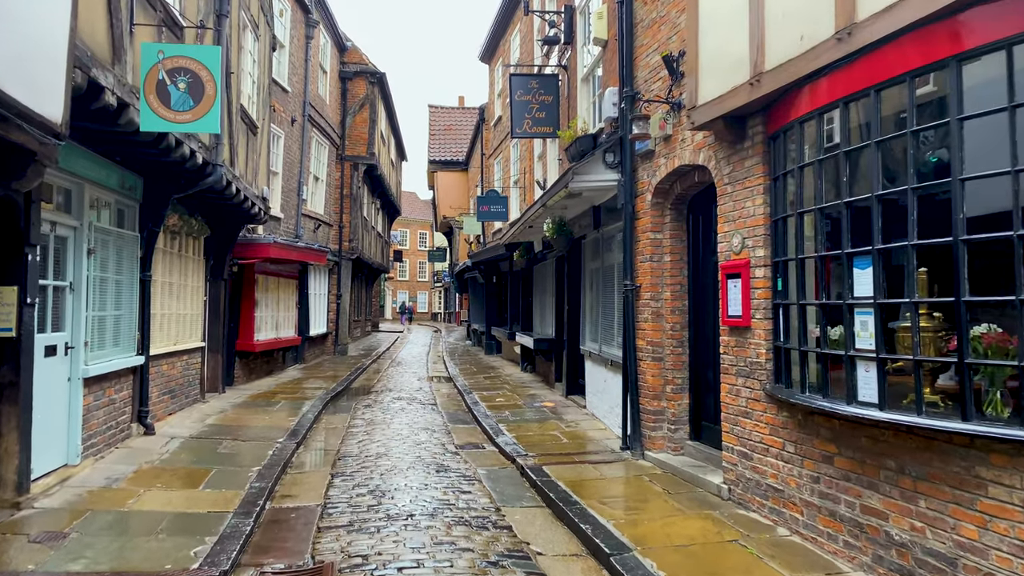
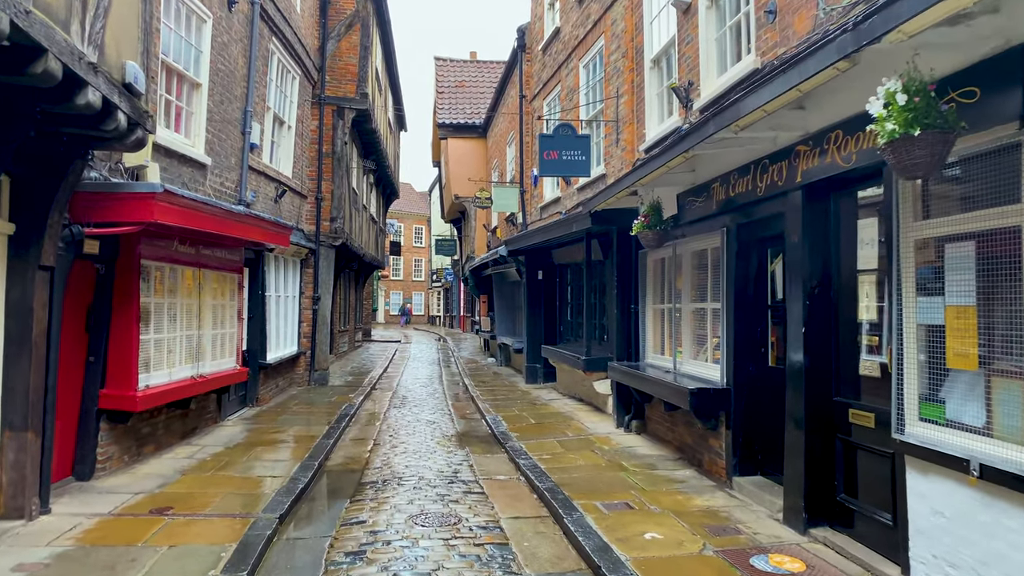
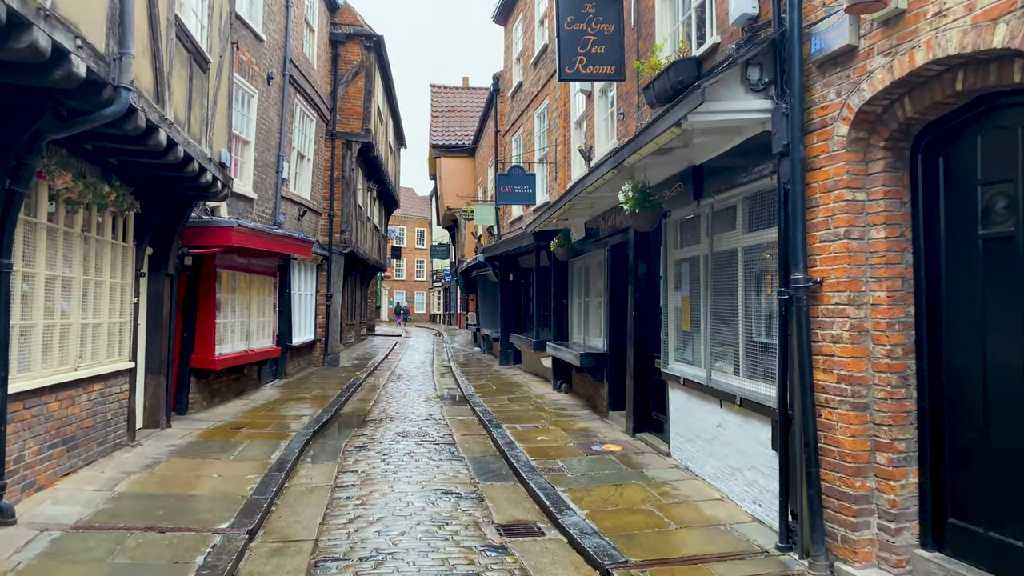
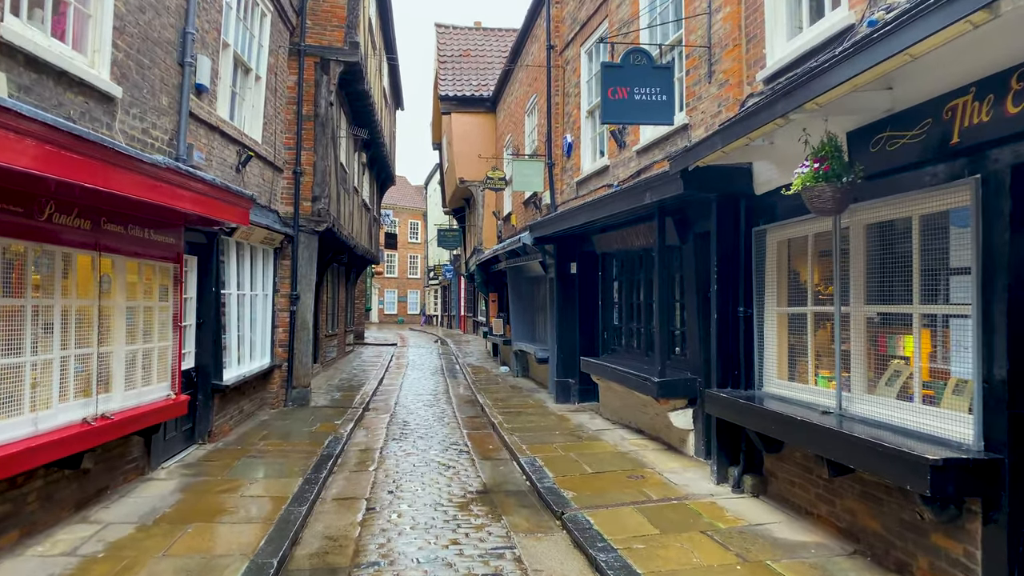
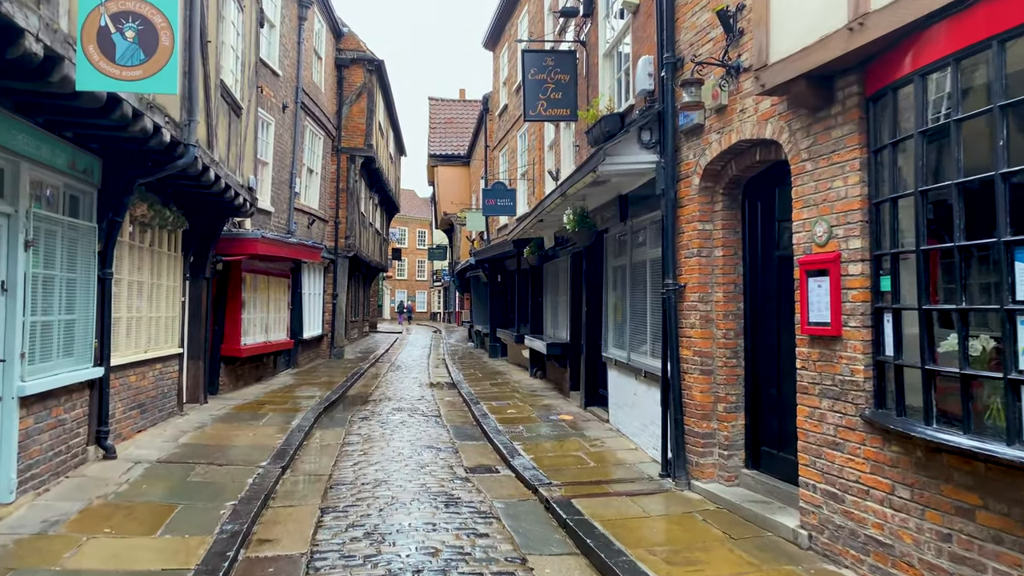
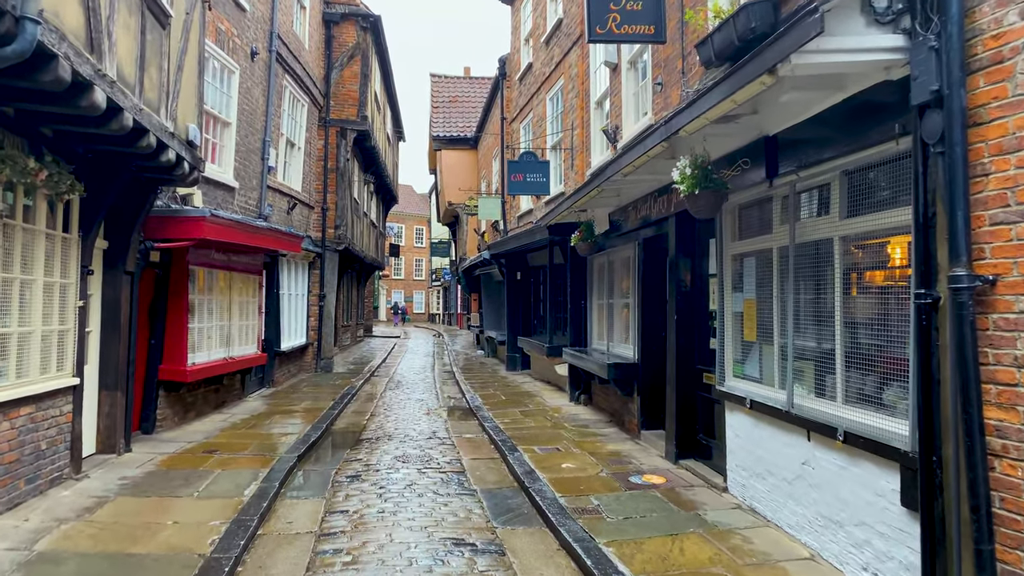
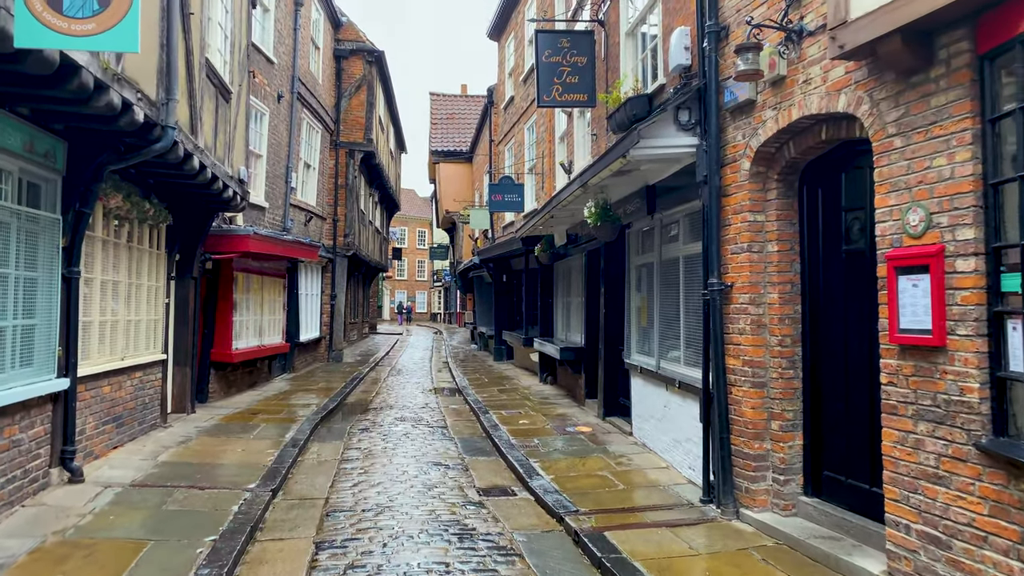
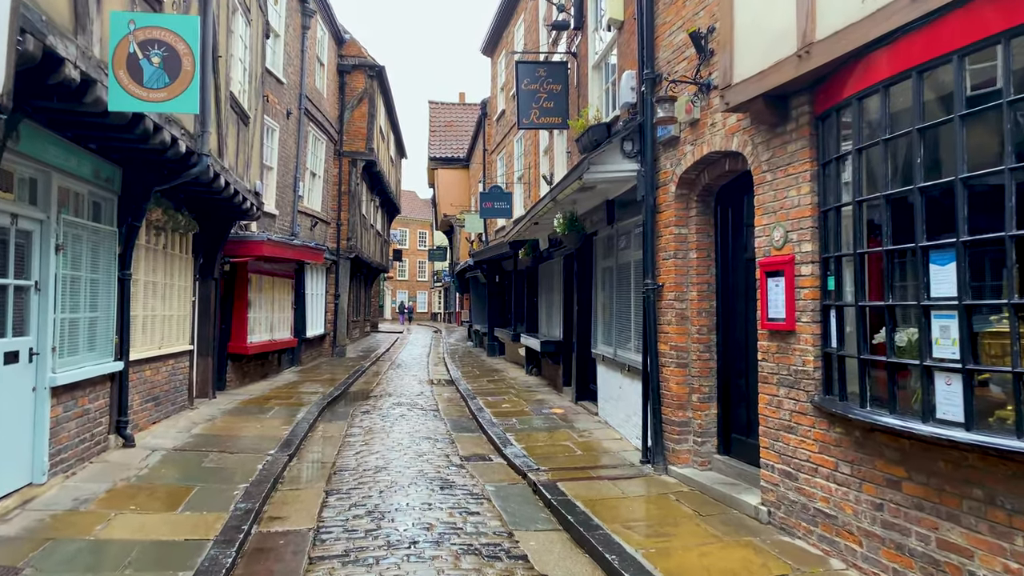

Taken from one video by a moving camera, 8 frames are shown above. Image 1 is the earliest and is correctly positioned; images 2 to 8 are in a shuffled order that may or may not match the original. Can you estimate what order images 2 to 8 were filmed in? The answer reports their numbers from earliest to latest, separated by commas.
8, 5, 7, 3, 6, 2, 4
